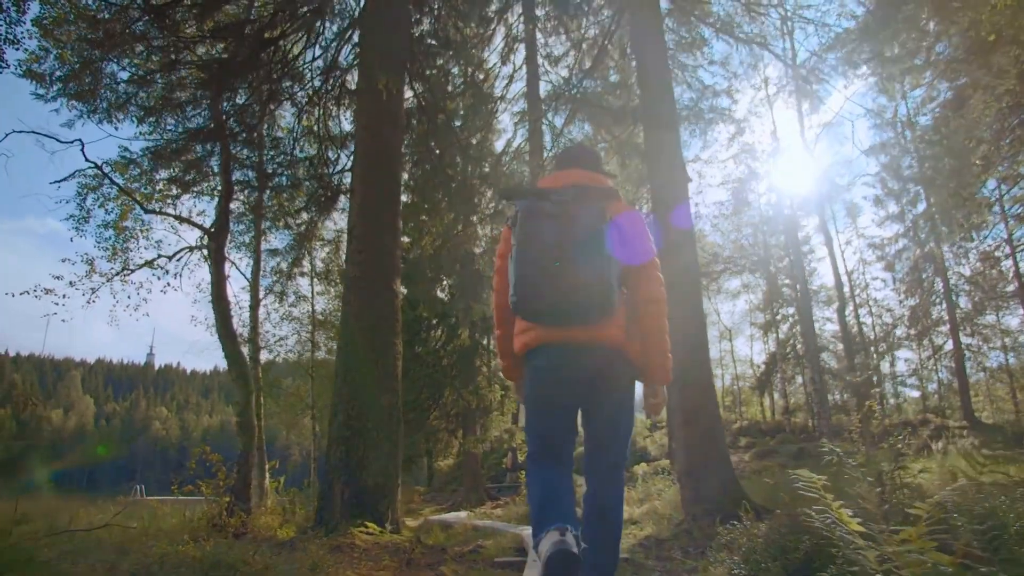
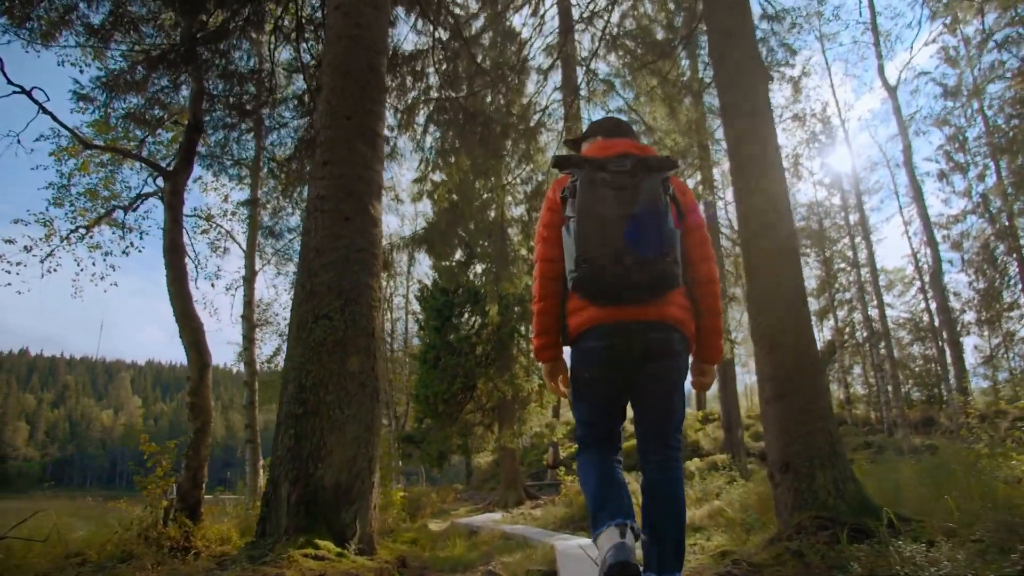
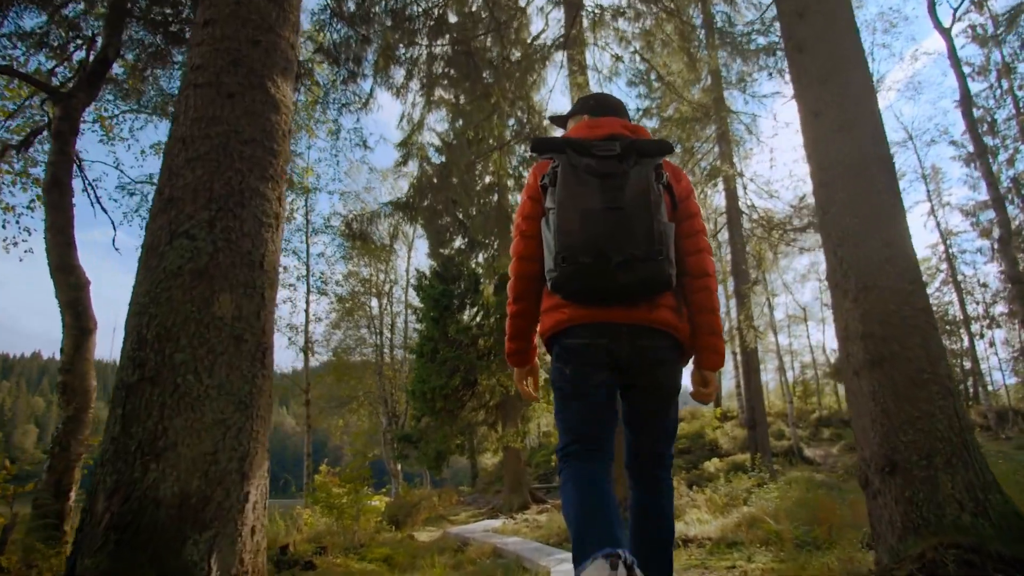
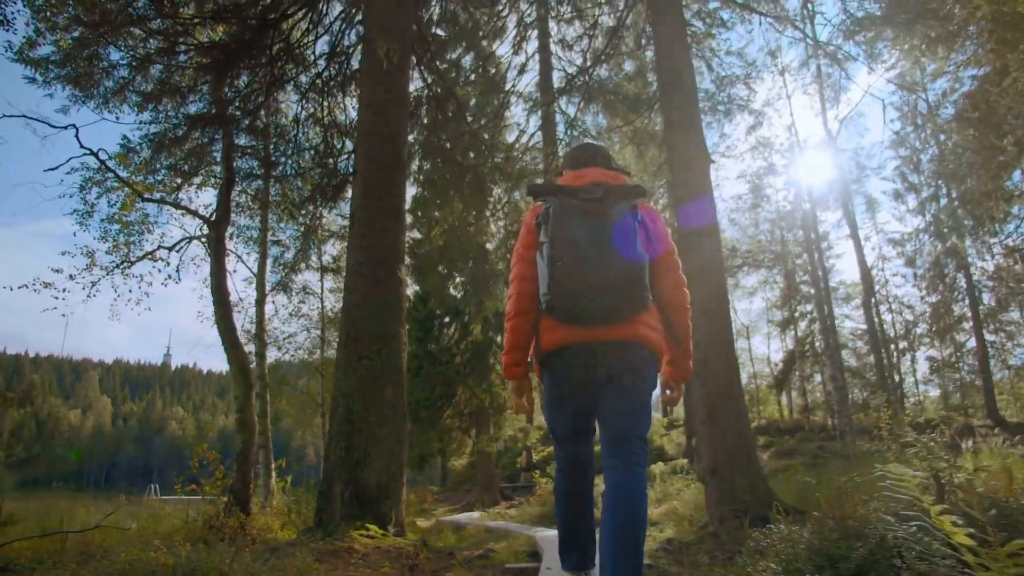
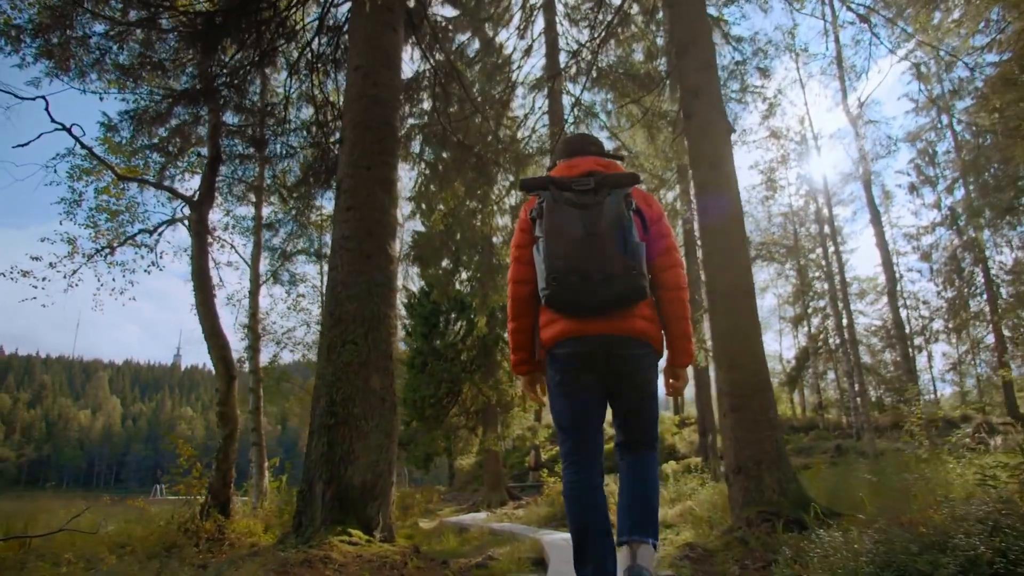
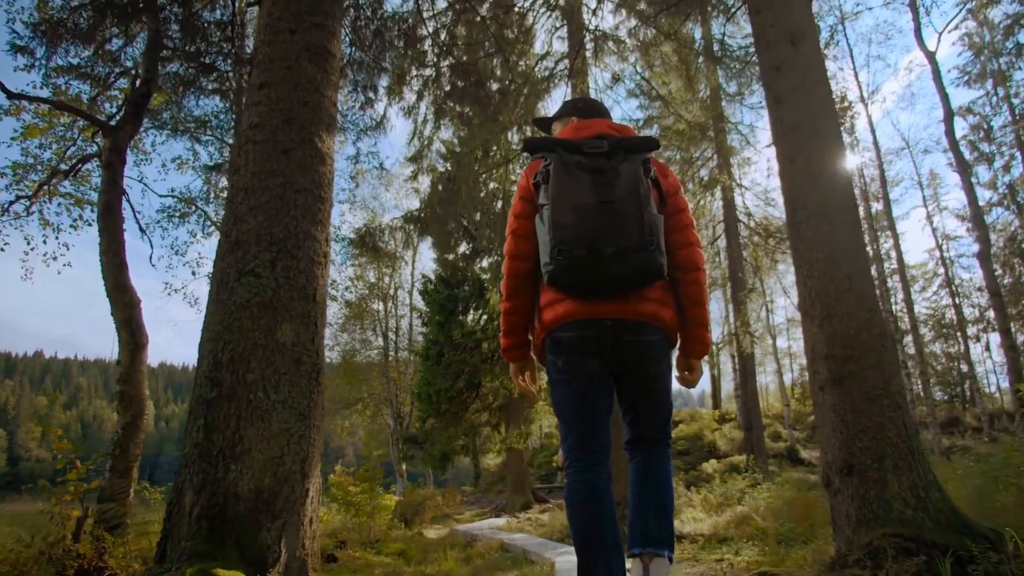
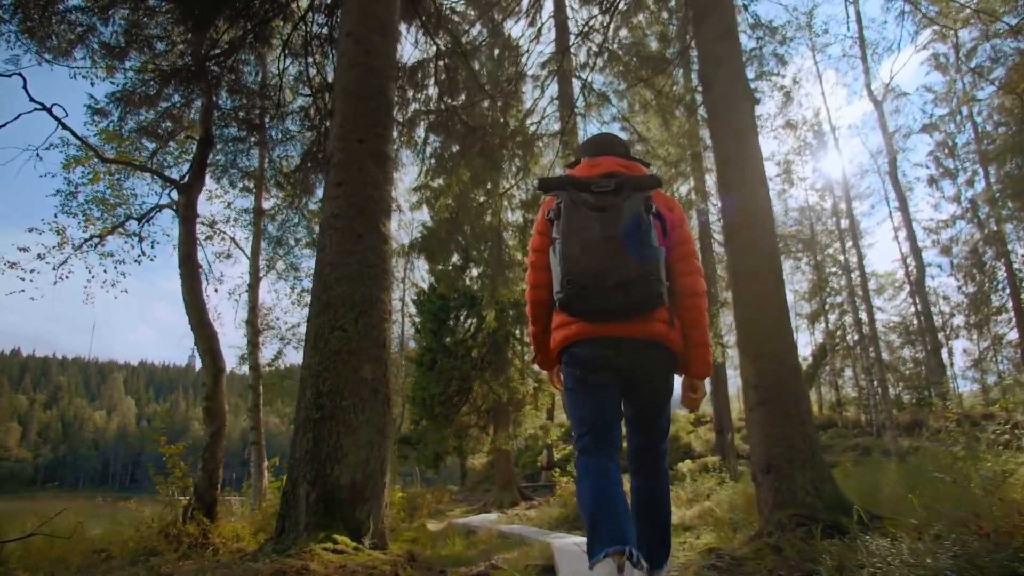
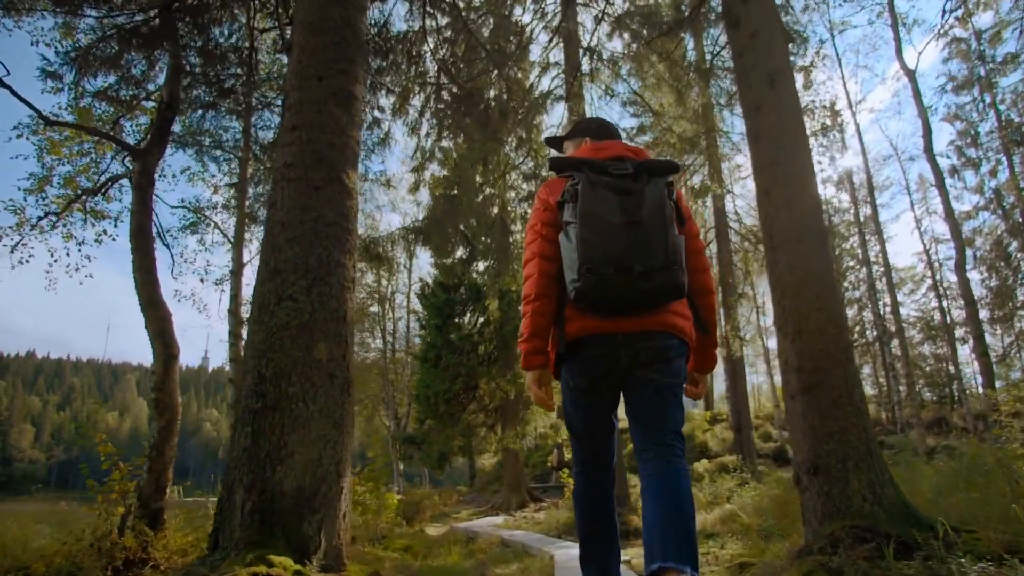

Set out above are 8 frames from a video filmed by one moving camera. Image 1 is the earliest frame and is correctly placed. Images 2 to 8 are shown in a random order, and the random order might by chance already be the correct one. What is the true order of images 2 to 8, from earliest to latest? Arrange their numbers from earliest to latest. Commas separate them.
4, 5, 7, 2, 8, 6, 3
